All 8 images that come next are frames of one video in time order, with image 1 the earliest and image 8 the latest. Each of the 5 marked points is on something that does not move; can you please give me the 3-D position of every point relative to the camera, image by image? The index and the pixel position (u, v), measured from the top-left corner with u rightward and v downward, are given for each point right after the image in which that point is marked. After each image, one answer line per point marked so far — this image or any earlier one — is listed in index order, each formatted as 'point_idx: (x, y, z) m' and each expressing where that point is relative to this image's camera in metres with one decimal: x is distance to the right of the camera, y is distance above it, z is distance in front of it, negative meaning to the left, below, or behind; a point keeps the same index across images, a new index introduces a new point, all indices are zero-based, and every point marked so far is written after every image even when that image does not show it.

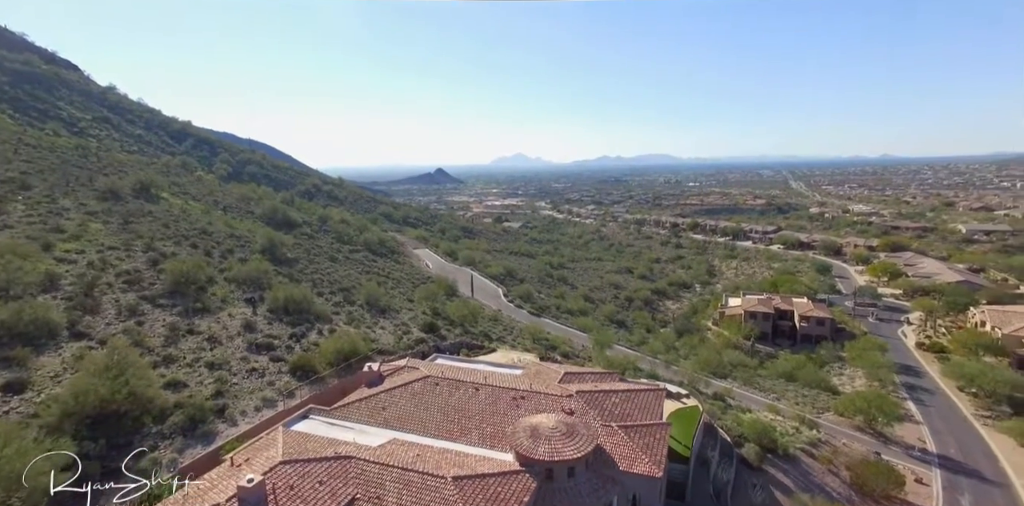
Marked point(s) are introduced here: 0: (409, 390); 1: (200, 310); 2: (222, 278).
0: (-2.2, -3.0, +10.7) m
1: (-10.4, -2.0, +16.4) m
2: (-11.6, -1.0, +19.7) m
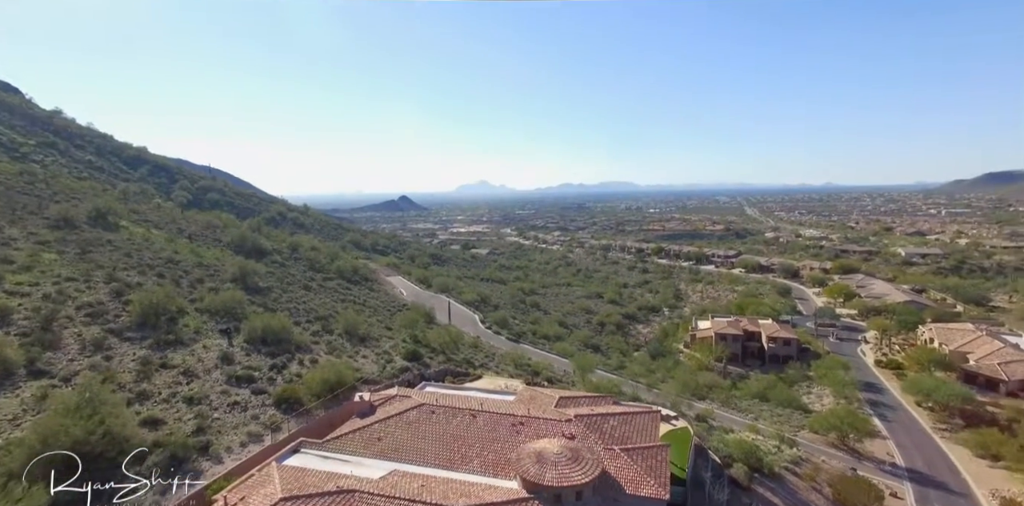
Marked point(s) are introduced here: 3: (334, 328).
0: (-2.3, -3.5, +10.5) m
1: (-10.8, -2.9, +15.6) m
2: (-12.3, -2.2, +18.9) m
3: (-7.1, -3.0, +19.6) m
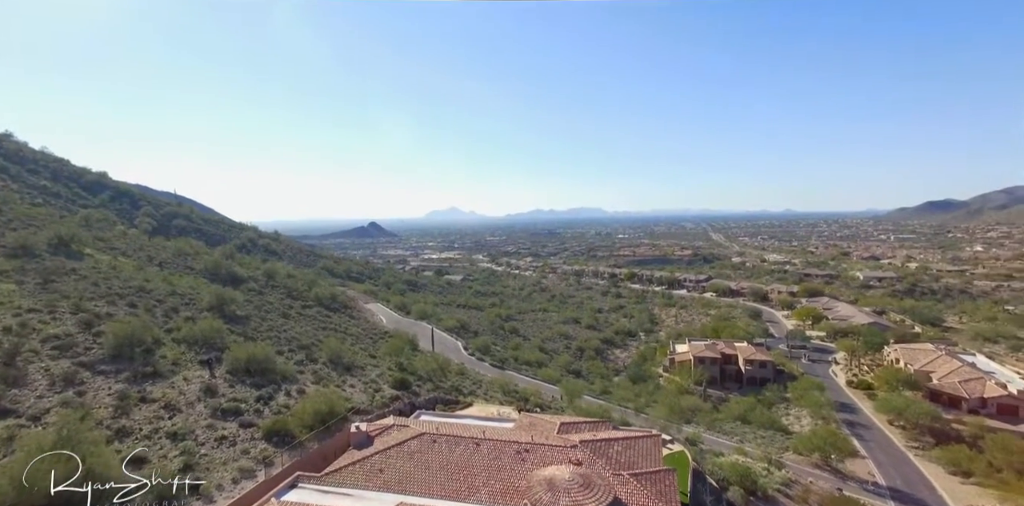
0: (-2.2, -4.1, +10.2) m
1: (-11.0, -3.8, +14.9) m
2: (-12.7, -3.2, +18.2) m
3: (-7.5, -4.1, +19.1) m
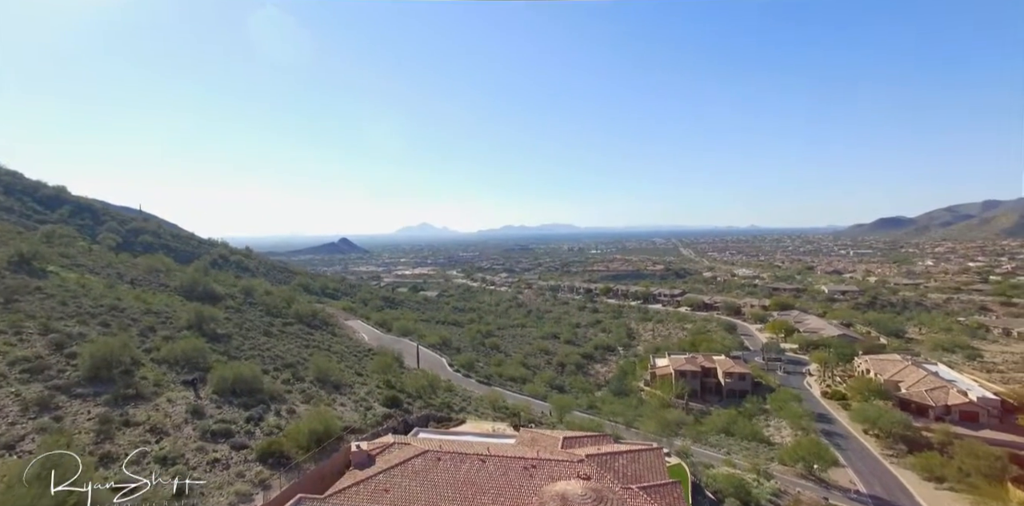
0: (-2.1, -4.4, +10.0) m
1: (-11.1, -4.3, +14.3) m
2: (-13.0, -3.8, +17.5) m
3: (-7.9, -4.7, +18.6) m
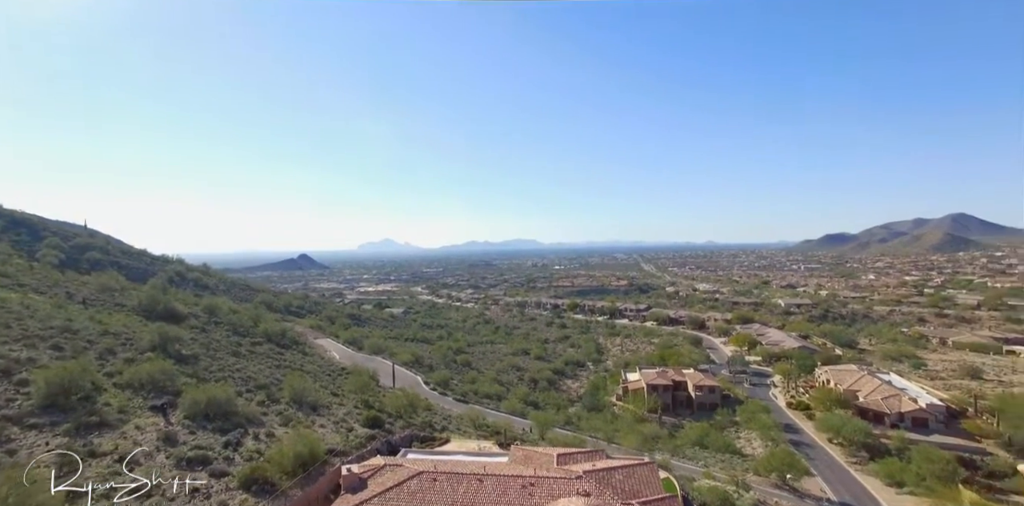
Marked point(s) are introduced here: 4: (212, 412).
0: (-2.1, -4.7, +9.8) m
1: (-11.4, -4.7, +13.4) m
2: (-13.5, -4.4, +16.5) m
3: (-8.5, -5.3, +17.9) m
4: (-9.1, -4.8, +14.8) m
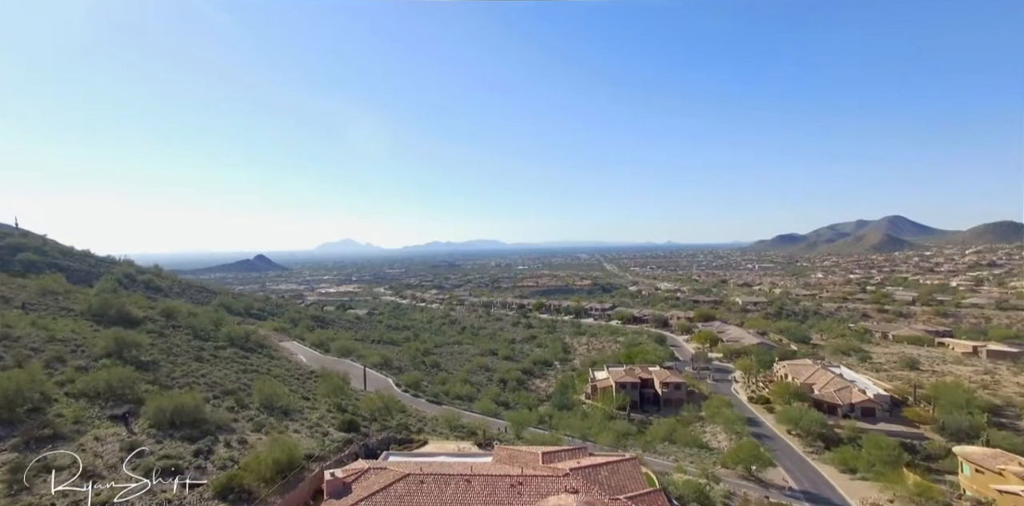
0: (-2.4, -4.7, +9.6) m
1: (-11.9, -4.7, +12.6) m
2: (-14.1, -4.4, +15.5) m
3: (-9.3, -5.3, +17.3) m
4: (-9.6, -4.8, +14.1) m
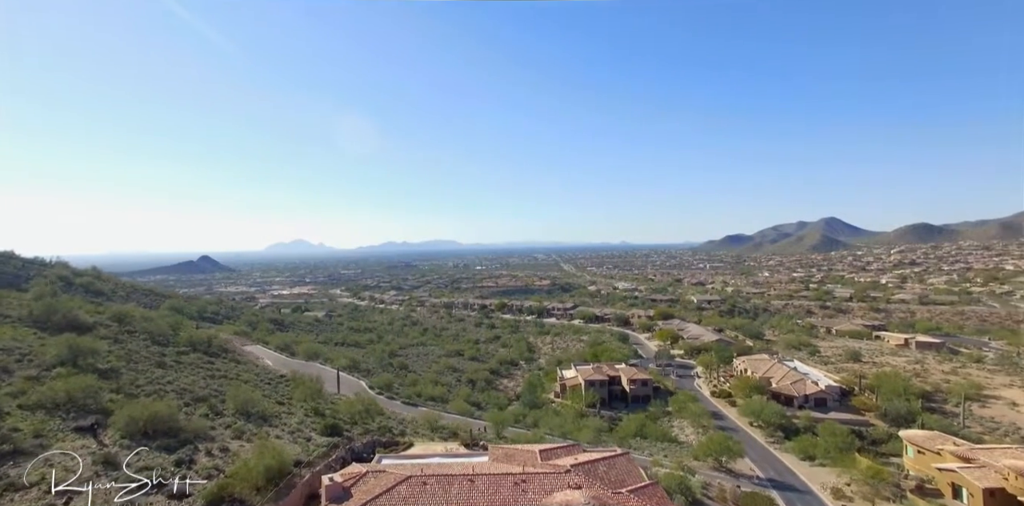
0: (-2.3, -4.7, +9.5) m
1: (-12.0, -4.8, +11.7) m
2: (-14.5, -4.4, +14.4) m
3: (-9.8, -5.3, +16.6) m
4: (-9.9, -4.8, +13.4) m
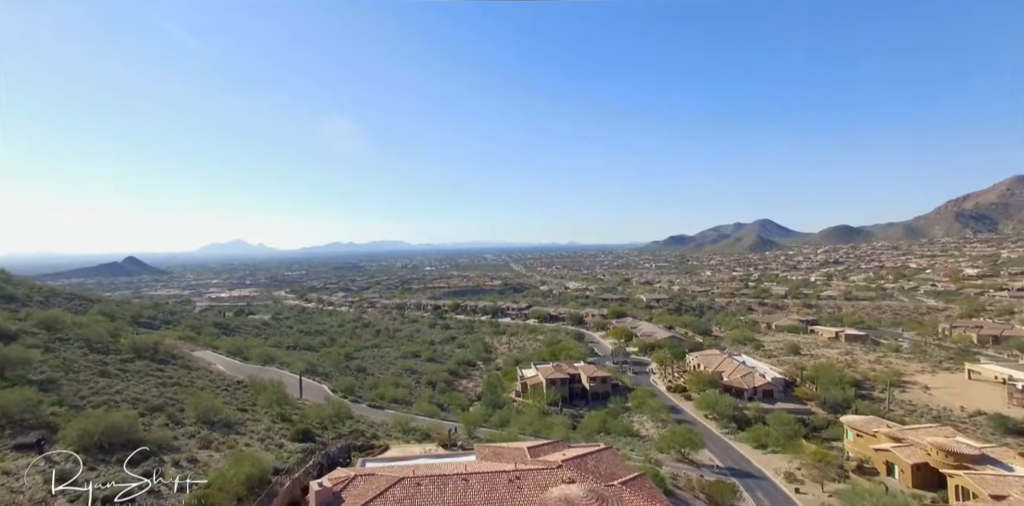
0: (-2.3, -4.7, +9.4) m
1: (-12.2, -4.7, +10.6) m
2: (-15.0, -4.4, +13.1) m
3: (-10.5, -5.3, +15.7) m
4: (-10.3, -4.8, +12.5) m
